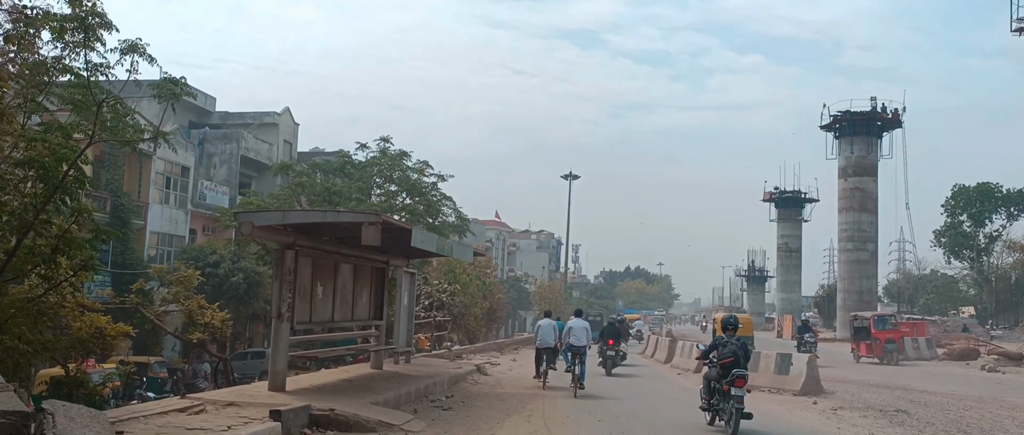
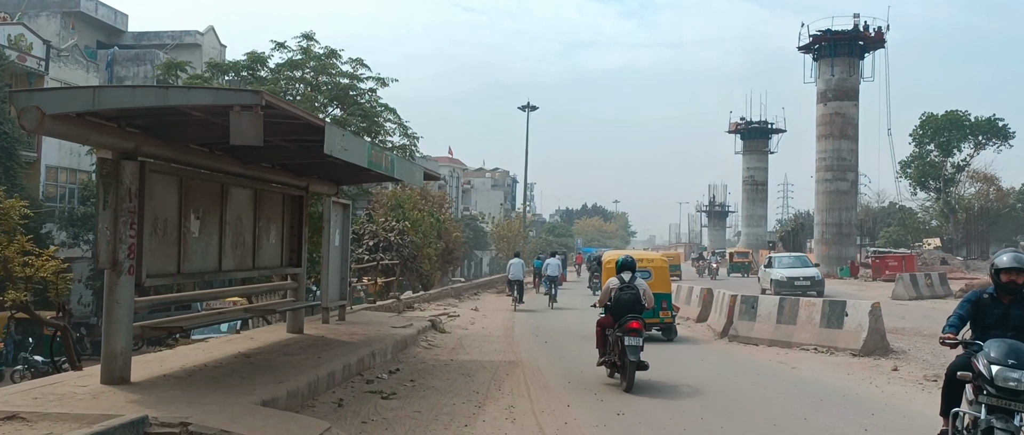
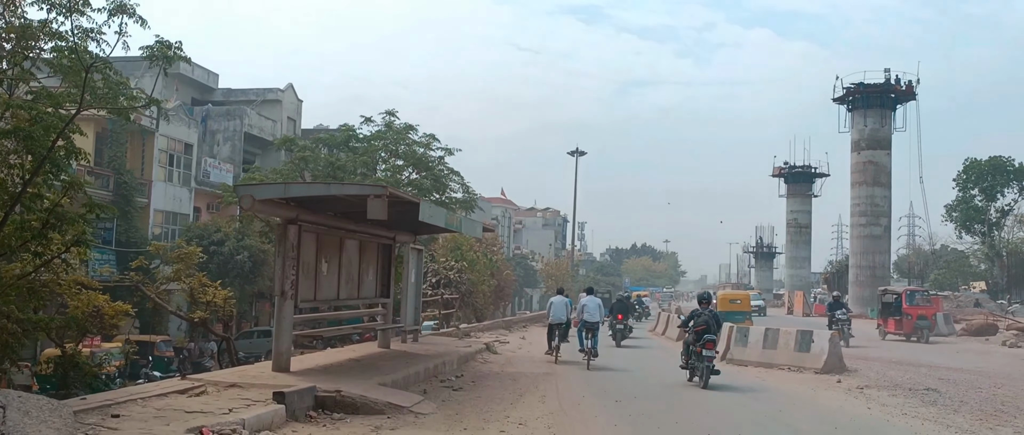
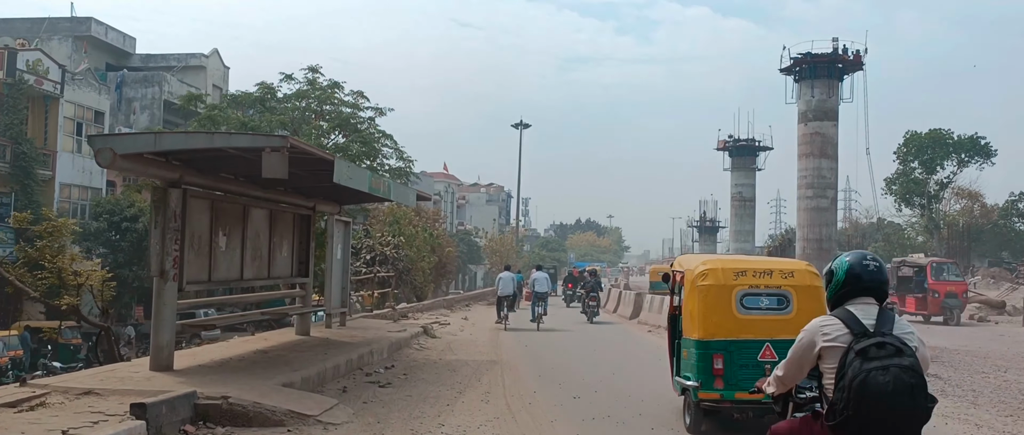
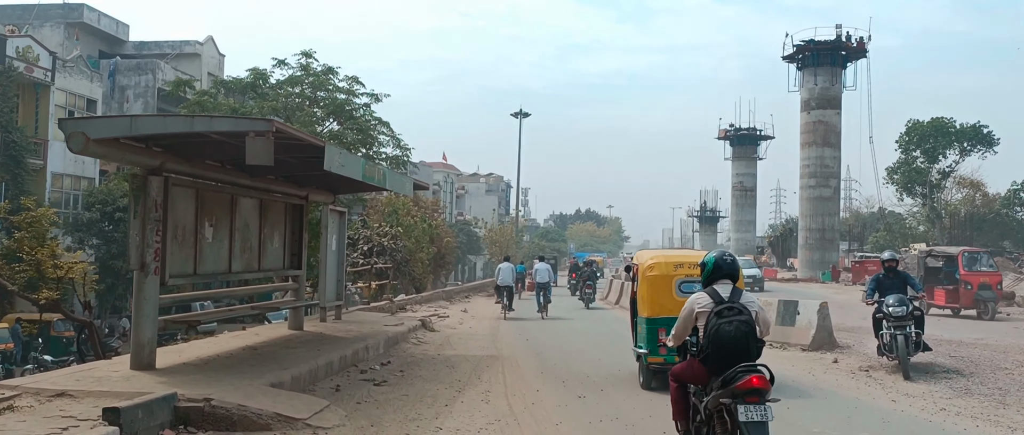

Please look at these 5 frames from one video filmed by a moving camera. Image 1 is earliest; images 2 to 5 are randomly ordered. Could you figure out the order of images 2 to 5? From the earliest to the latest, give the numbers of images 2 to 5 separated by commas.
3, 4, 5, 2
